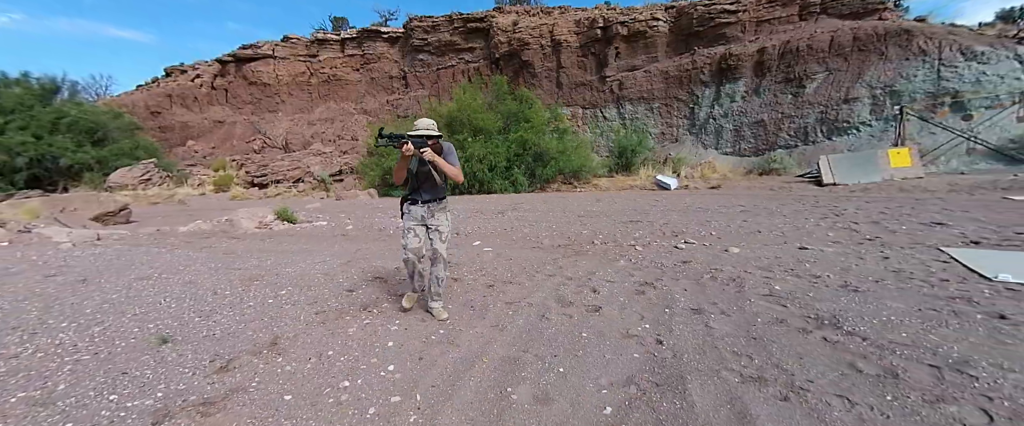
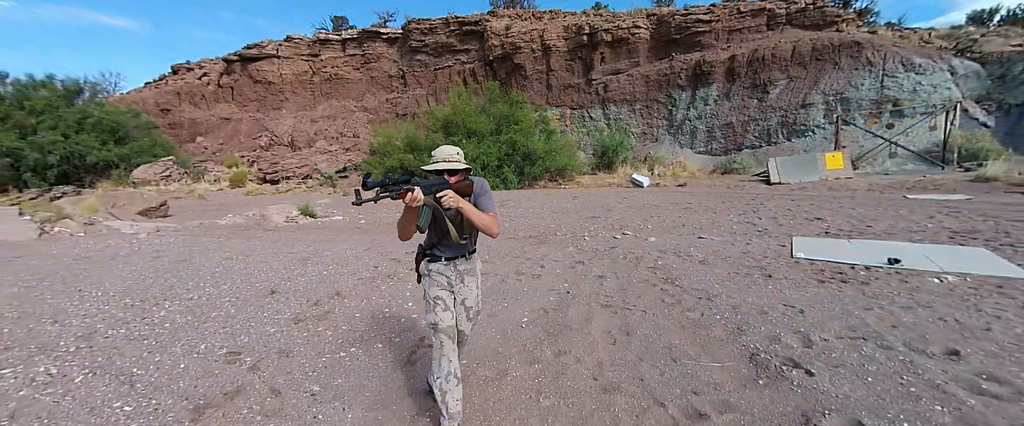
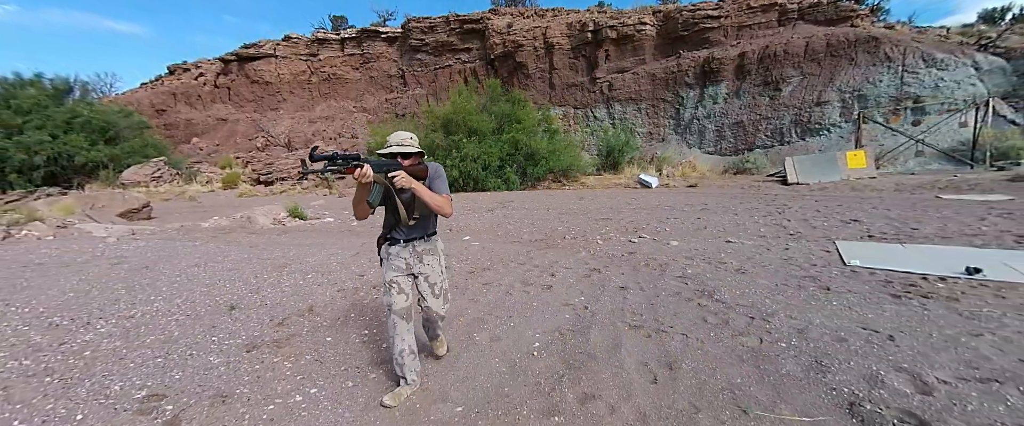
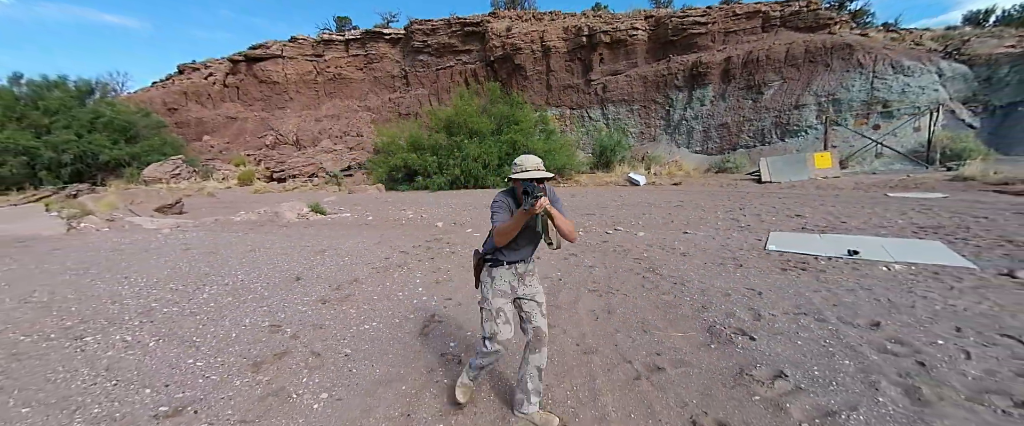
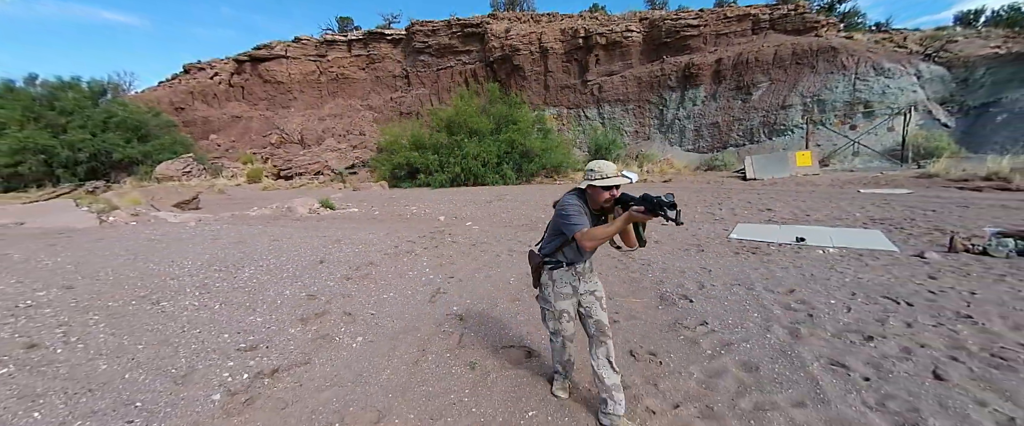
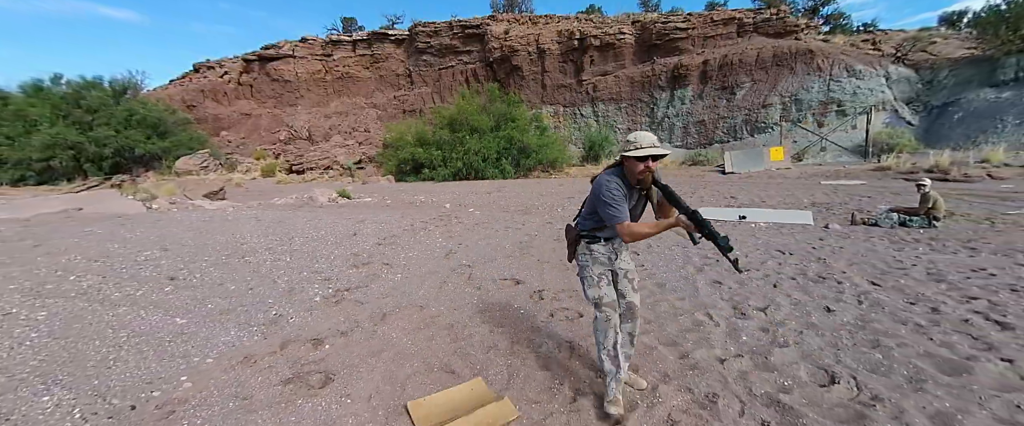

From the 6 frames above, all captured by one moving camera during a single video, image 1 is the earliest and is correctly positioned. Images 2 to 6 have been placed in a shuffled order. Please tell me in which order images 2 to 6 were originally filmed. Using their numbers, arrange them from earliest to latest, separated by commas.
3, 2, 4, 5, 6
